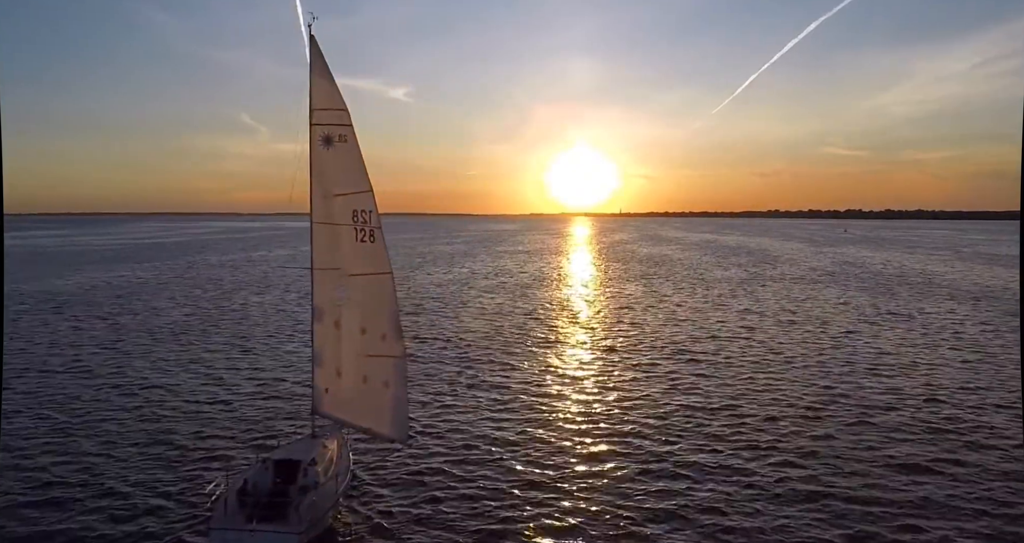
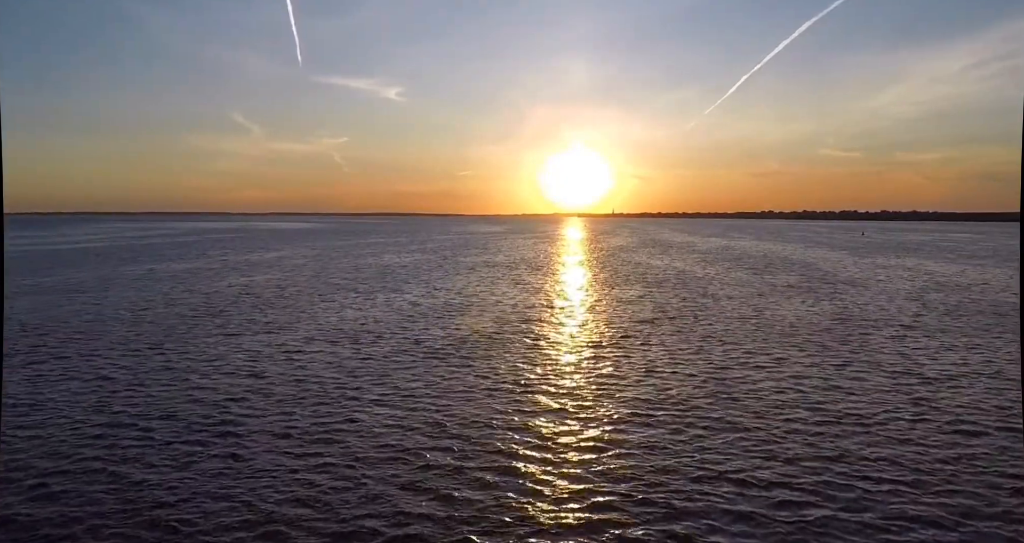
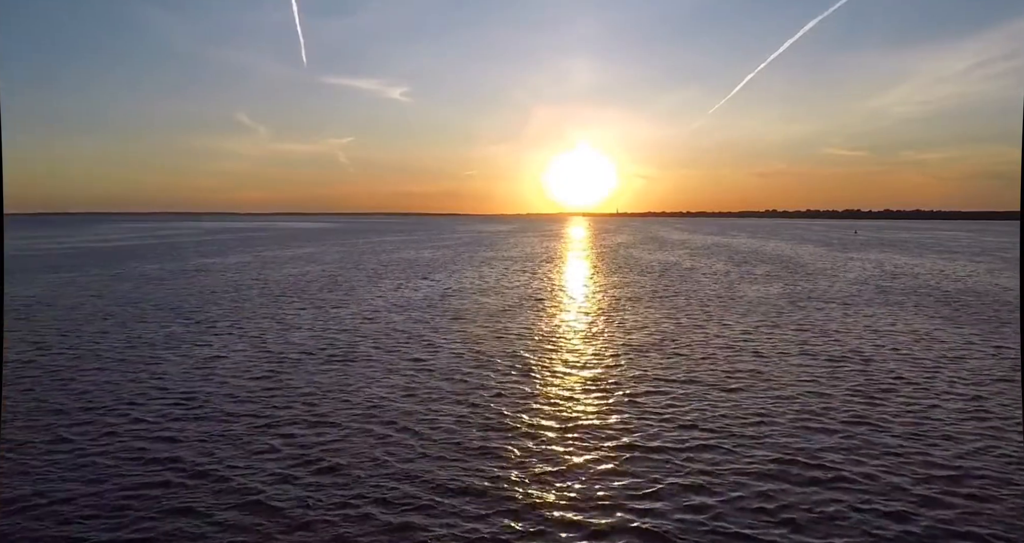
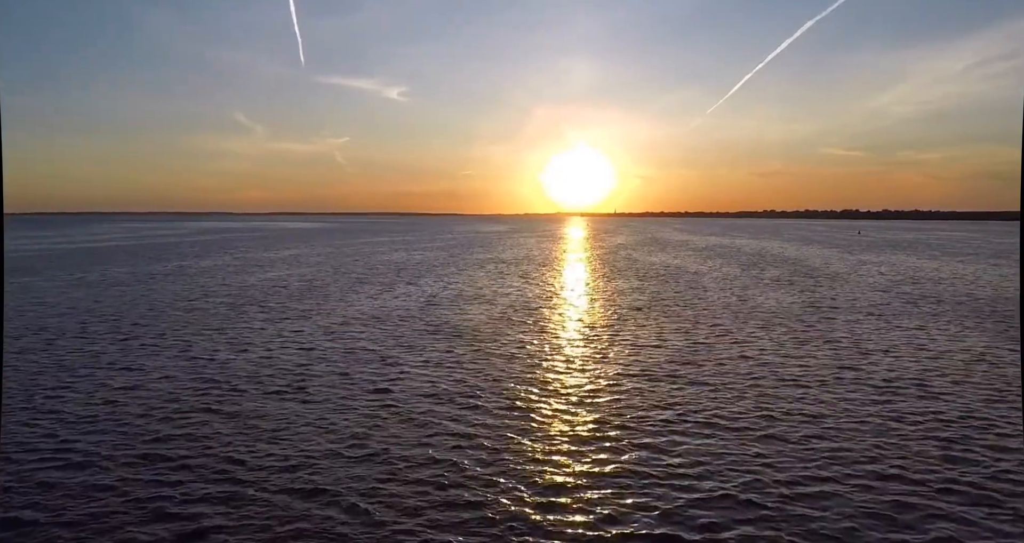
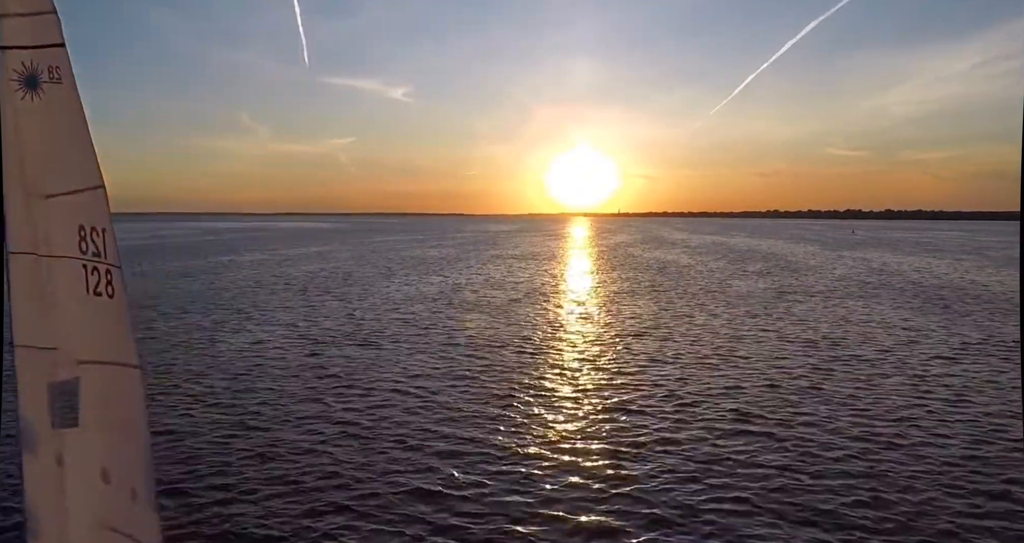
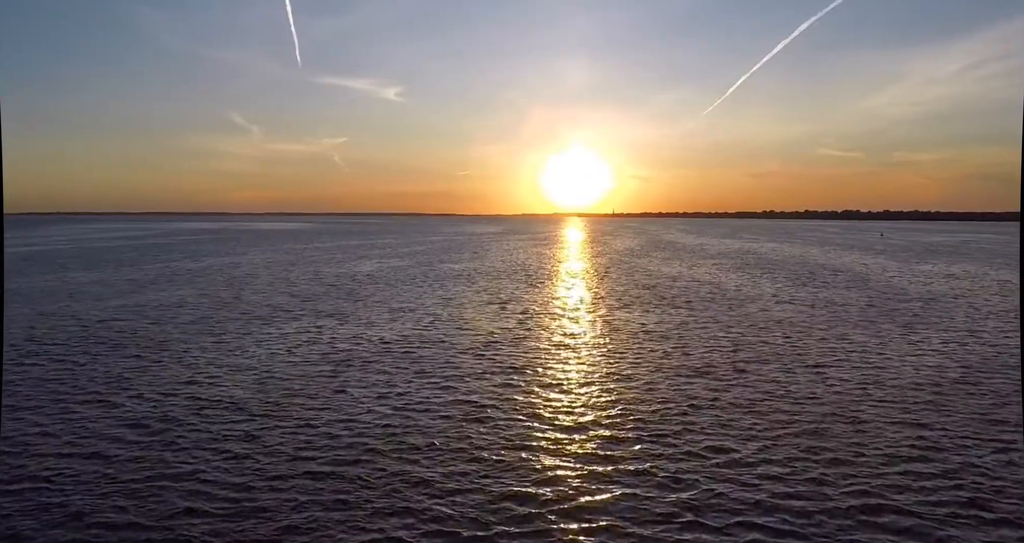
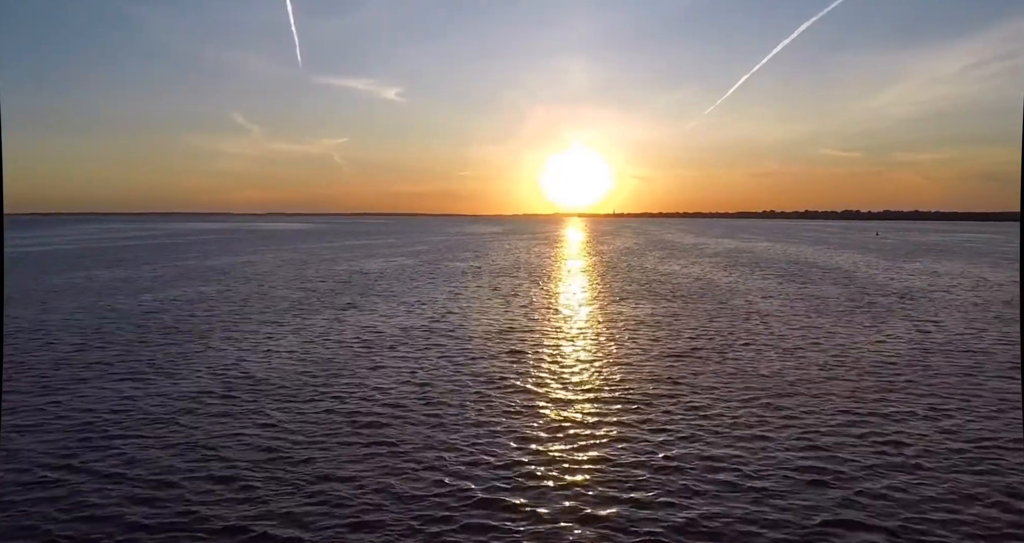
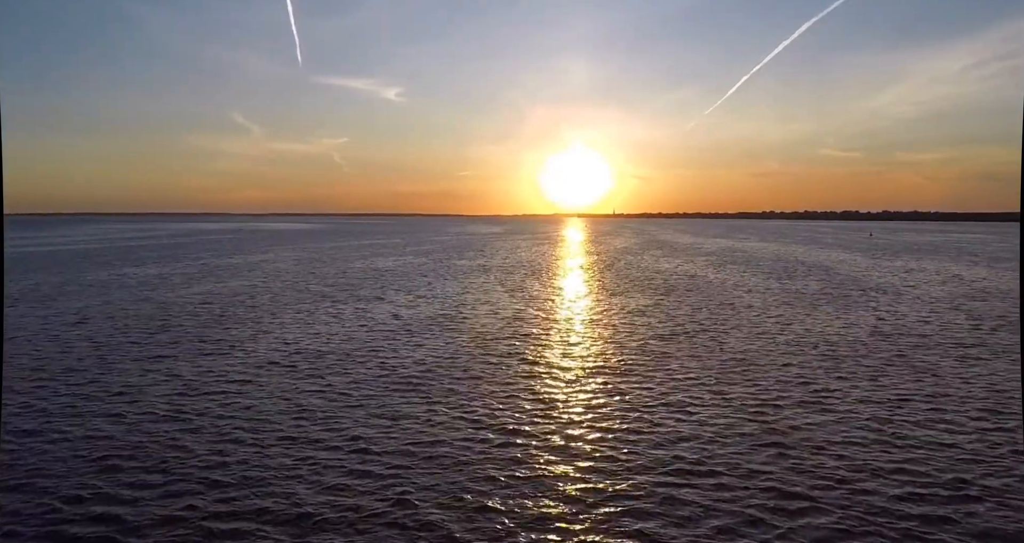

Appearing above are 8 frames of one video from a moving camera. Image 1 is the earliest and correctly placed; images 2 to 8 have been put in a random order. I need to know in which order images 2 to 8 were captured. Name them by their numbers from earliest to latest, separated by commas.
5, 3, 4, 2, 8, 7, 6
